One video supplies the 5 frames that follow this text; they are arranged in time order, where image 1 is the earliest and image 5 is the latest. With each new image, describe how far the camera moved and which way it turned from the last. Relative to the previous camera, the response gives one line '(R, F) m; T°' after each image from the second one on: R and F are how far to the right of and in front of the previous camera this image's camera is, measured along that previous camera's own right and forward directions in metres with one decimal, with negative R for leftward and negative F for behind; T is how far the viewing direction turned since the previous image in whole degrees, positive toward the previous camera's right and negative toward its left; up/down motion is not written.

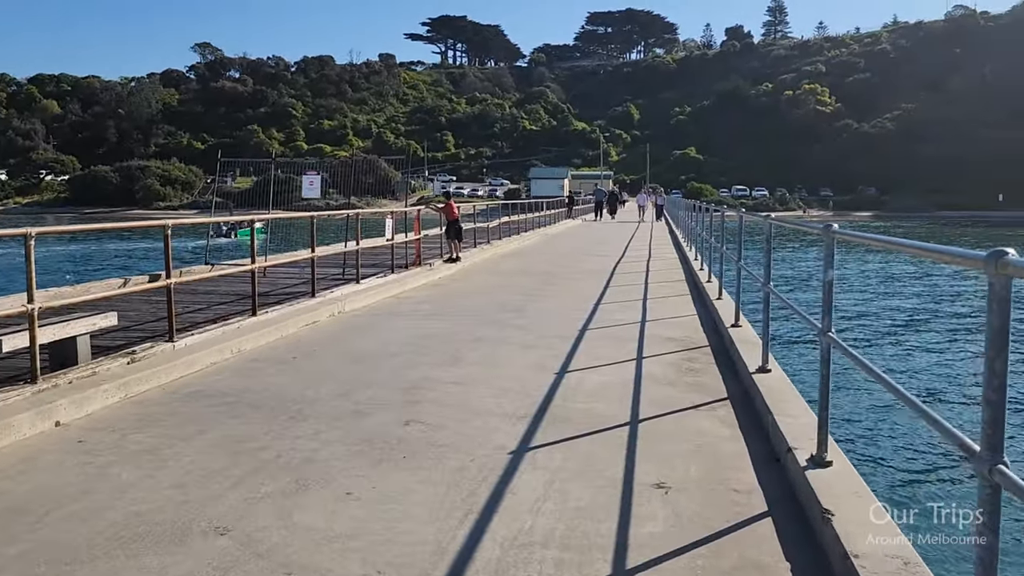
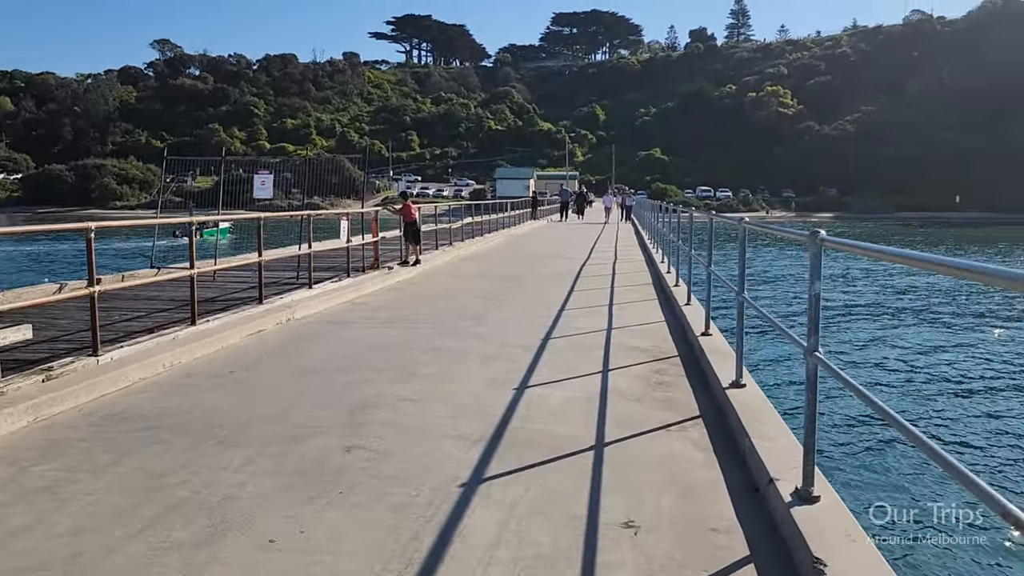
(+0.1, +0.5) m; +2°
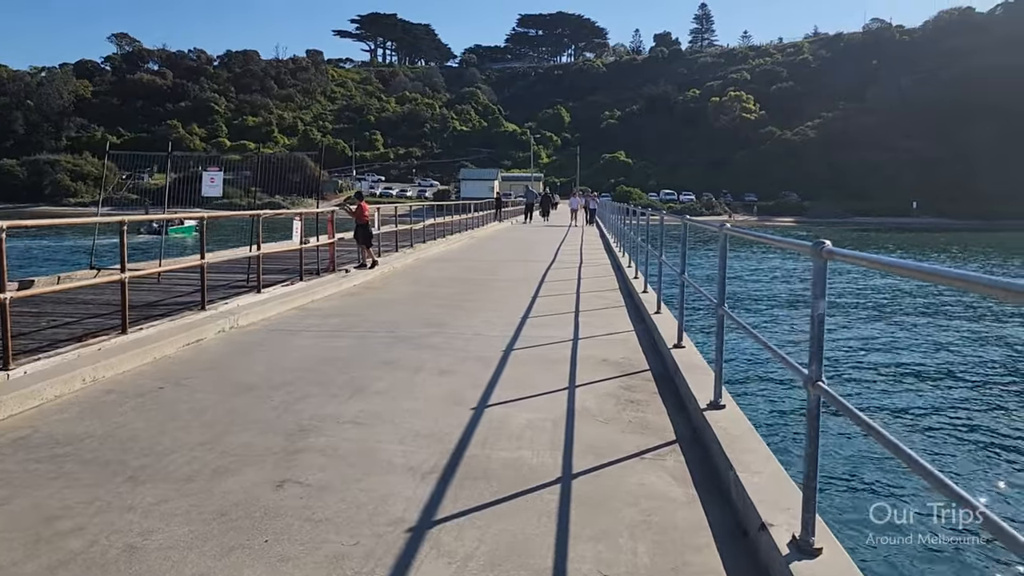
(0.0, +0.5) m; +2°
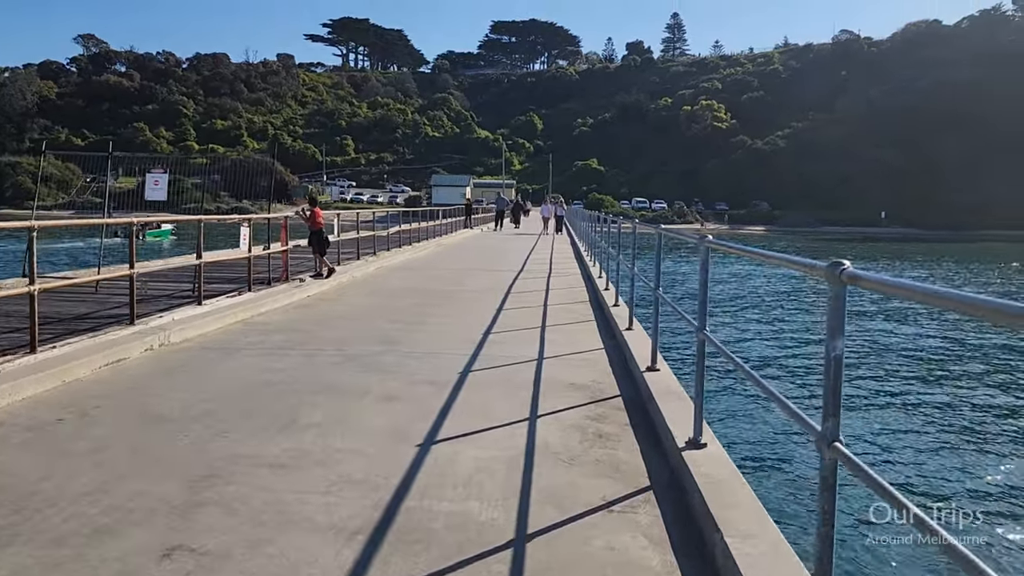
(+0.1, +0.7) m; +2°
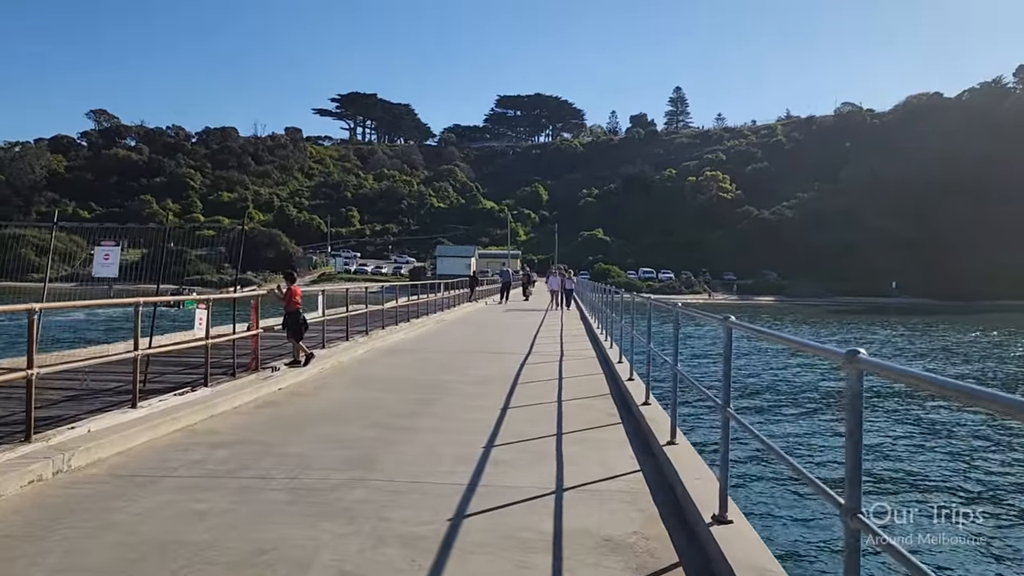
(0.0, +1.9) m; 0°
